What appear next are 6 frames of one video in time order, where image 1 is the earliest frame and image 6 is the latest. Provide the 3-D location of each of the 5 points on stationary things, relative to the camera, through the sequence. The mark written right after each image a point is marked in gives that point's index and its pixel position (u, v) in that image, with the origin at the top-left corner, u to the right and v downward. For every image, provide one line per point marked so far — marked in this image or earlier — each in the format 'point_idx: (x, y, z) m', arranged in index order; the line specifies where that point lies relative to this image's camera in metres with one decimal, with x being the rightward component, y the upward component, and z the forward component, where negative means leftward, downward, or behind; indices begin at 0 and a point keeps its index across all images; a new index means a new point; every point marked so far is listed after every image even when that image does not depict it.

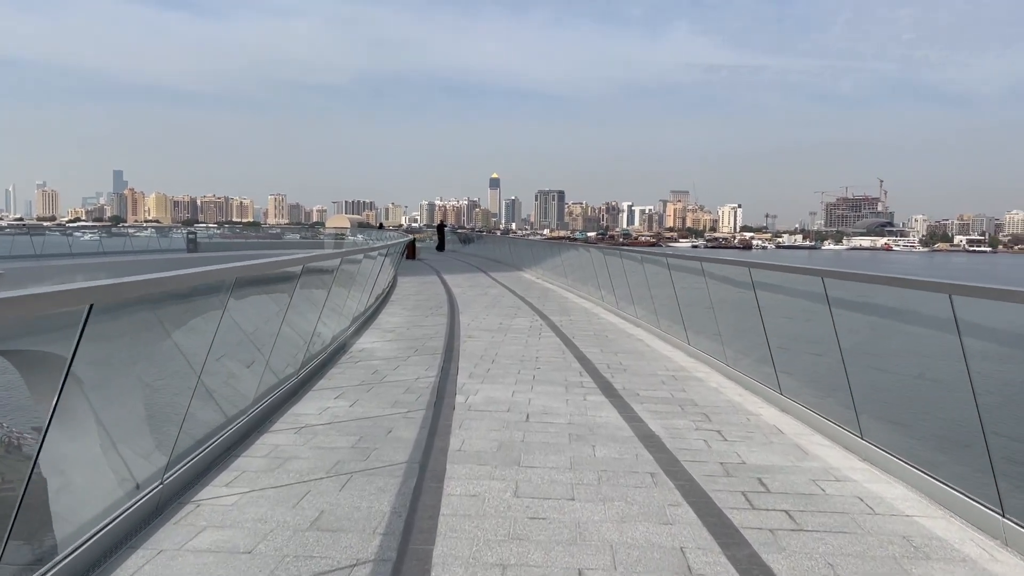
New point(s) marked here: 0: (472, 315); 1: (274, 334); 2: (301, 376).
0: (-0.5, -0.4, +11.4) m
1: (-1.5, -0.3, +5.7) m
2: (-1.5, -0.6, +6.3) m
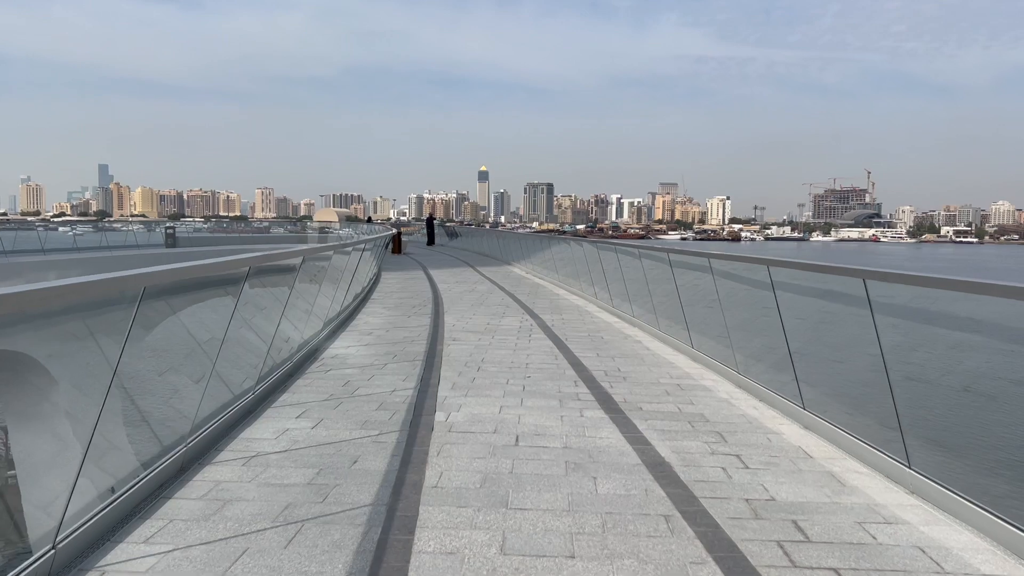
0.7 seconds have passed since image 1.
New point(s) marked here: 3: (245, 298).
0: (-0.7, -0.3, +10.7) m
1: (-1.6, -0.3, +5.0) m
2: (-1.6, -0.6, +5.6) m
3: (-1.6, 0.0, +5.4) m
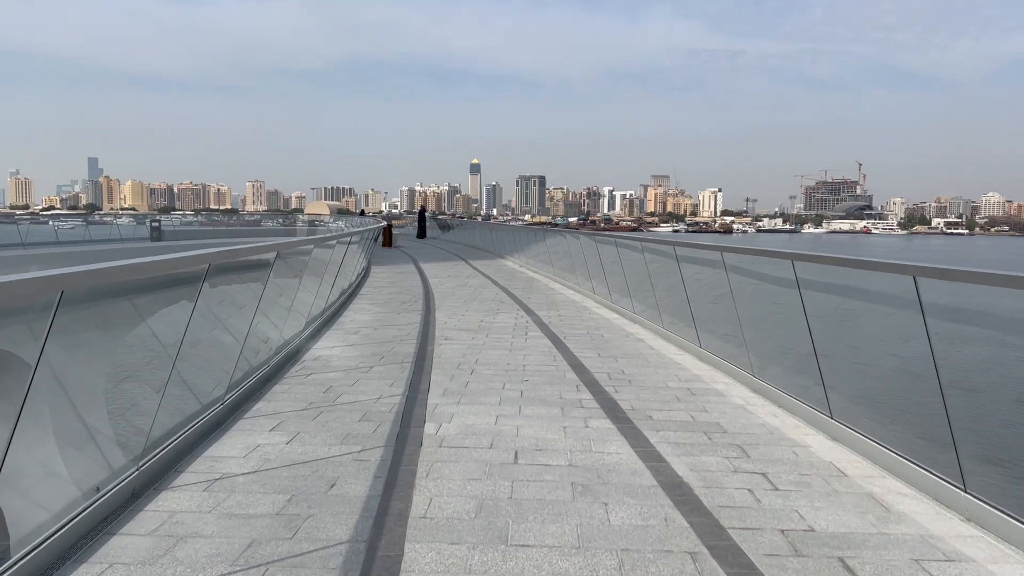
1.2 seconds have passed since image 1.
0: (-0.7, -0.3, +10.2) m
1: (-1.6, -0.3, +4.5) m
2: (-1.6, -0.6, +5.1) m
3: (-1.6, 0.0, +4.9) m
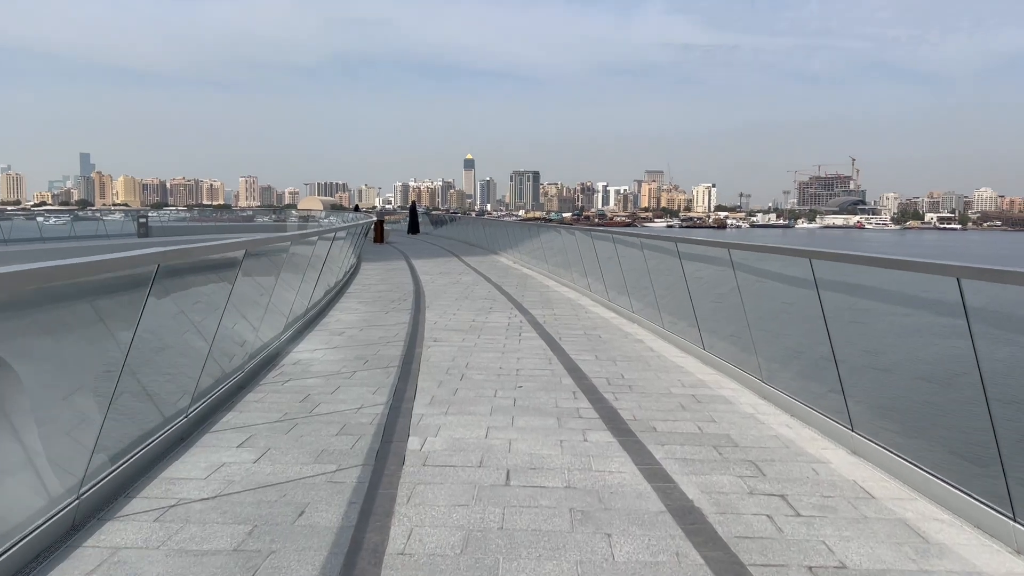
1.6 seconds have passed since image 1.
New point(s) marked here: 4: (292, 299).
0: (-0.8, -0.3, +9.8) m
1: (-1.7, -0.3, +4.1) m
2: (-1.7, -0.6, +4.7) m
3: (-1.7, 0.0, +4.5) m
4: (-1.9, -0.1, +7.5) m
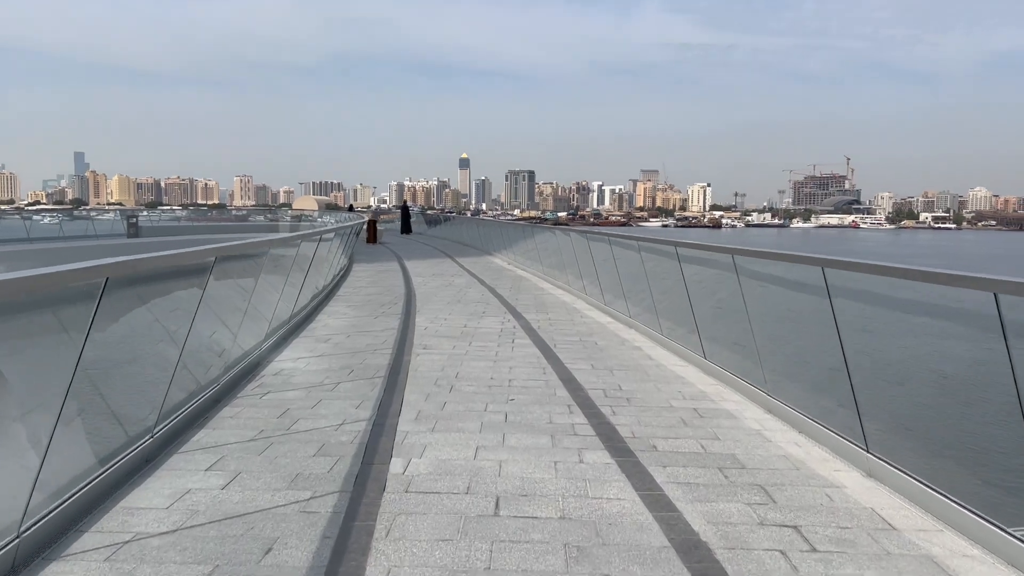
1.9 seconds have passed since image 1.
0: (-0.9, -0.3, +9.5) m
1: (-1.7, -0.3, +3.8) m
2: (-1.7, -0.7, +4.4) m
3: (-1.7, -0.1, +4.2) m
4: (-1.9, -0.1, +7.2) m
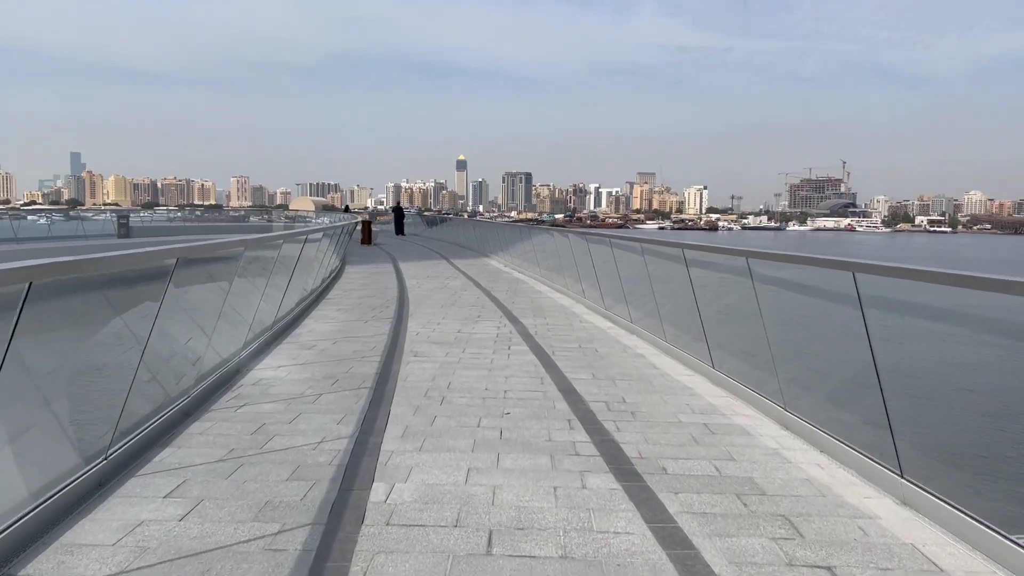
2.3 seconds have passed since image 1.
0: (-0.9, -0.3, +9.1) m
1: (-1.7, -0.4, +3.4) m
2: (-1.7, -0.7, +4.0) m
3: (-1.7, -0.1, +3.8) m
4: (-2.0, -0.2, +6.7) m
